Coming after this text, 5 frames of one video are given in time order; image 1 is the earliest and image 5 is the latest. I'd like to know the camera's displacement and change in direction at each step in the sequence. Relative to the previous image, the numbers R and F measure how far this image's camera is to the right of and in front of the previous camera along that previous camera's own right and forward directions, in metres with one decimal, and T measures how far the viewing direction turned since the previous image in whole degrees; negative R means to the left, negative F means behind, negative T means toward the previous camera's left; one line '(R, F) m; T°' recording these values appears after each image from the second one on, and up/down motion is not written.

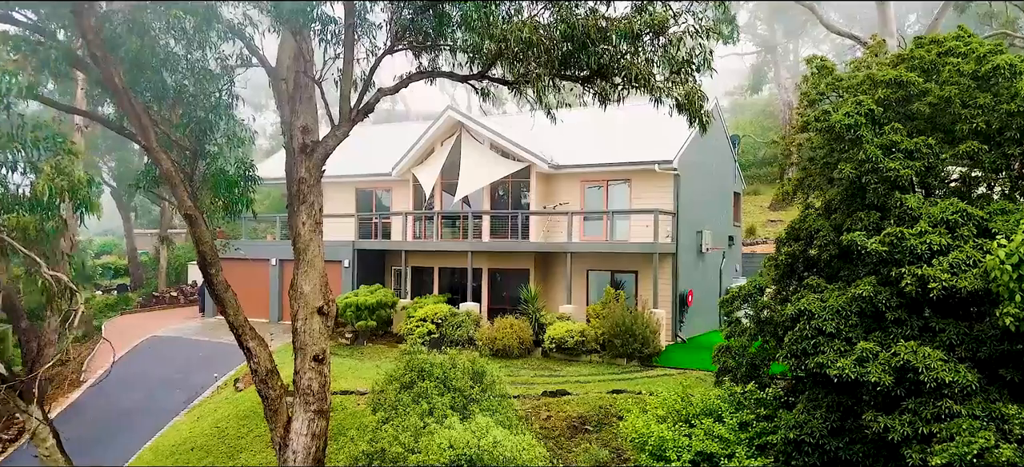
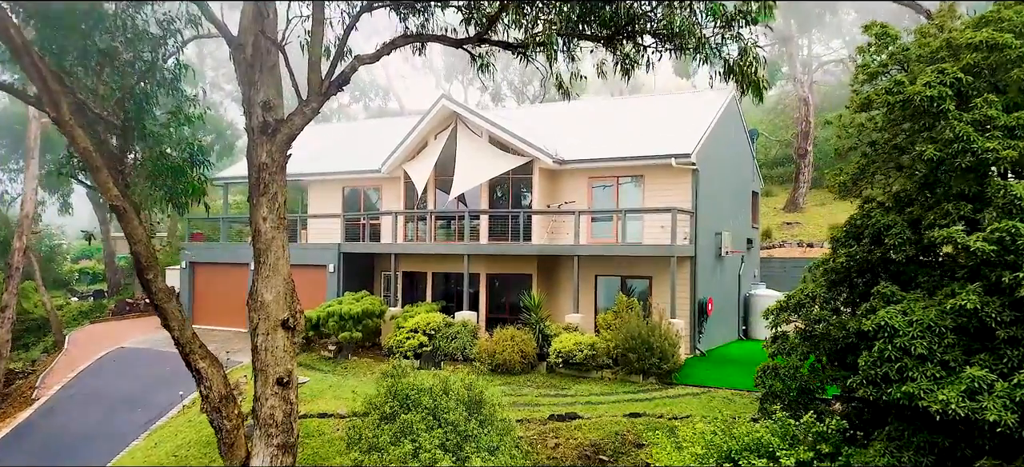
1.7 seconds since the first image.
(-0.1, +1.8) m; 0°
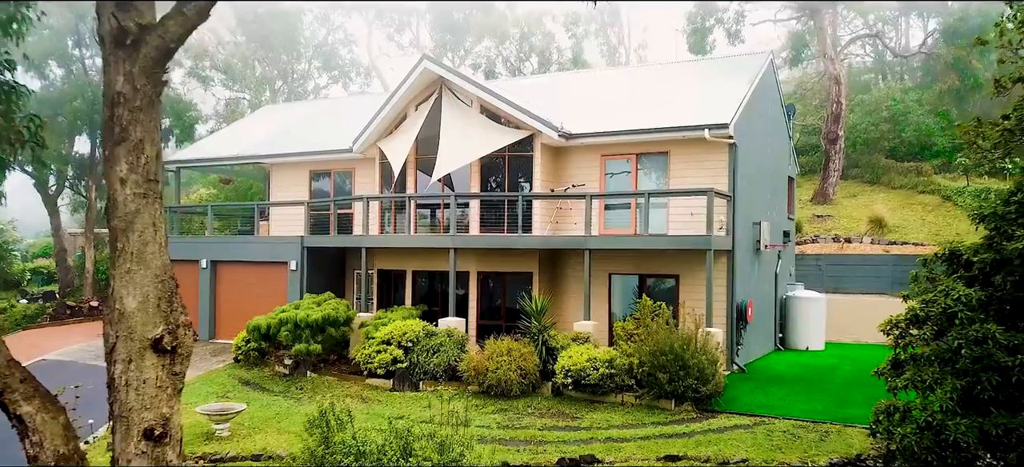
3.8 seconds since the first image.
(0.0, +3.2) m; 0°
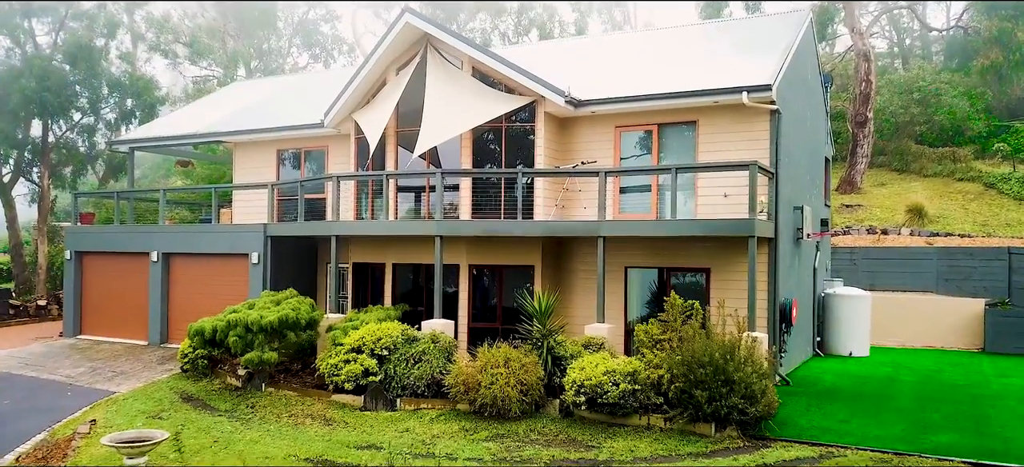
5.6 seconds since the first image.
(0.0, +2.4) m; 0°
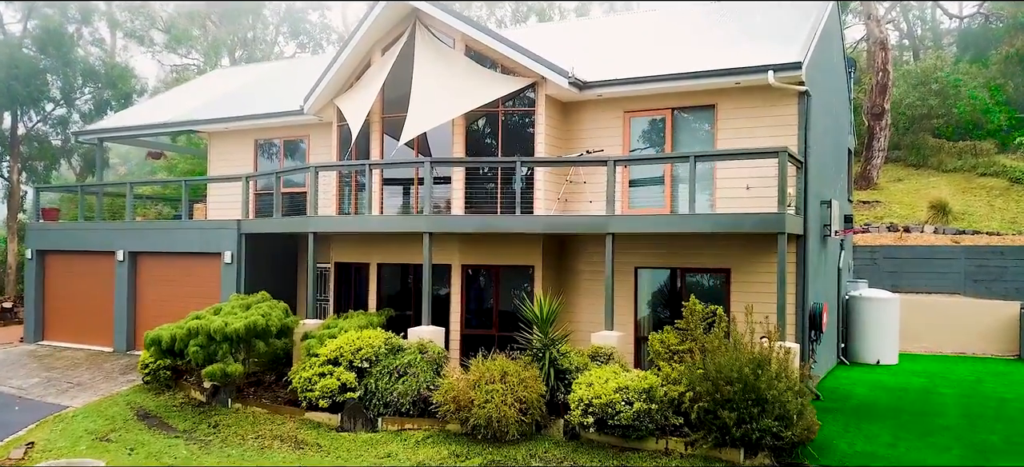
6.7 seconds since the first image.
(0.0, +1.3) m; 0°
